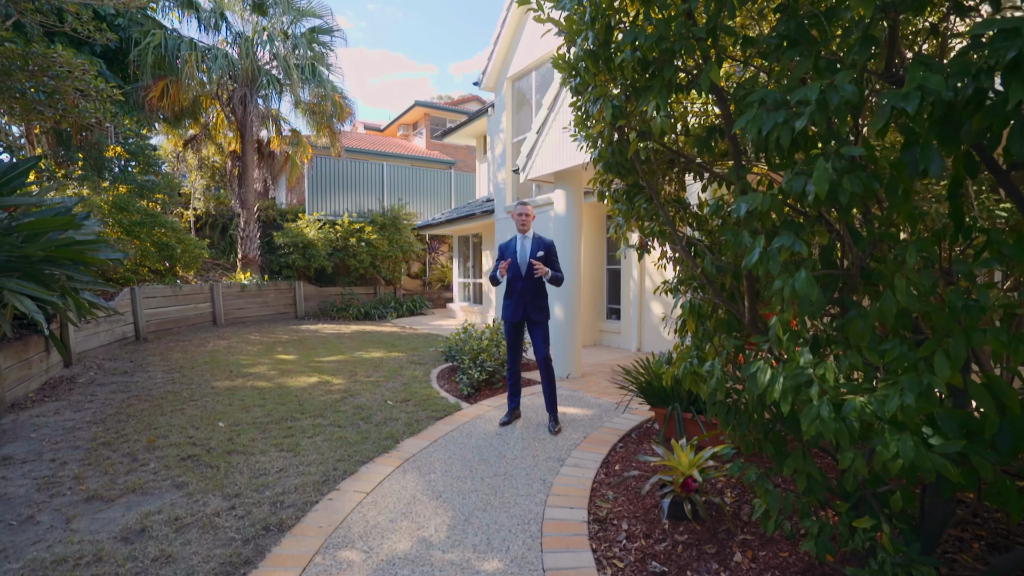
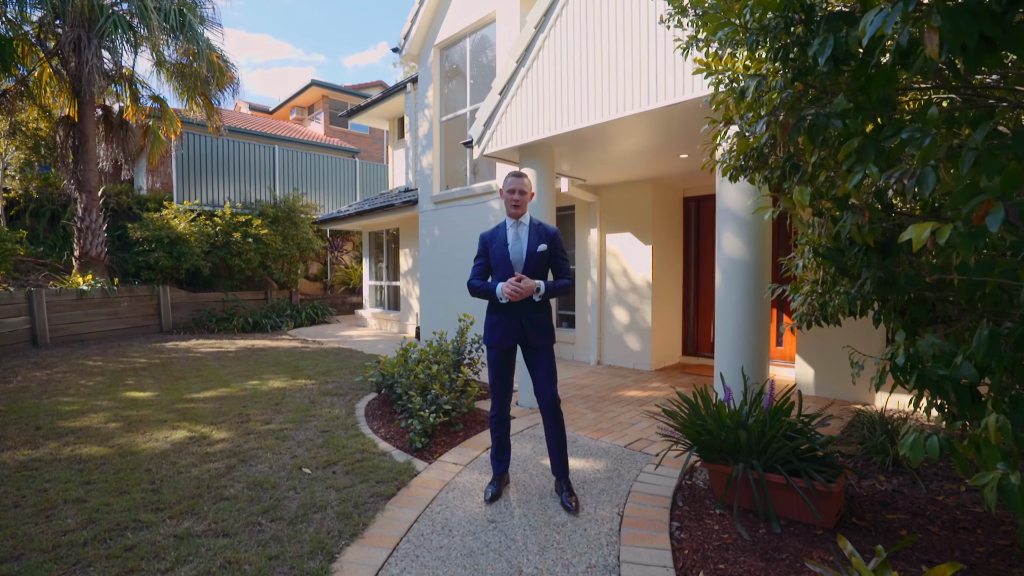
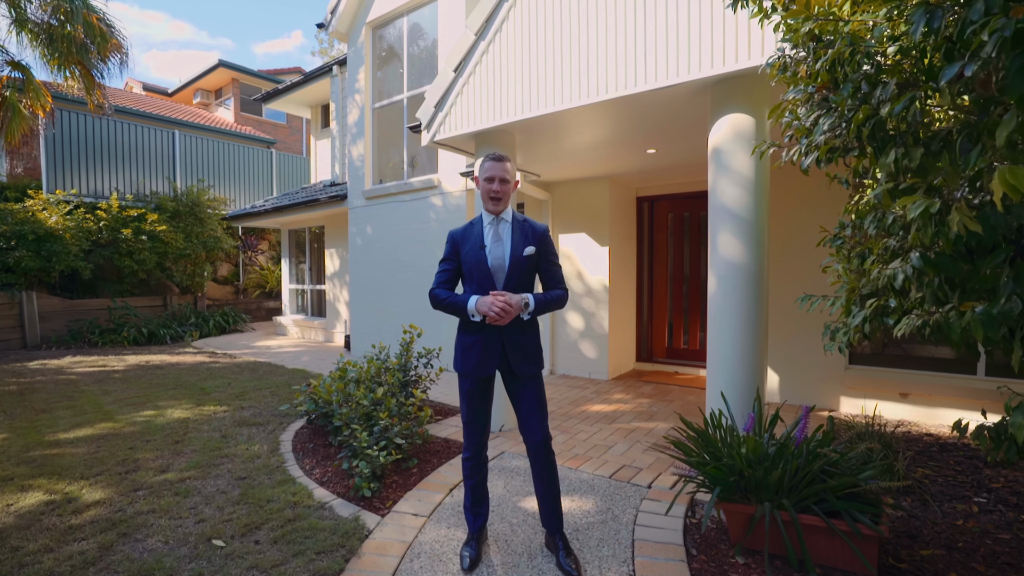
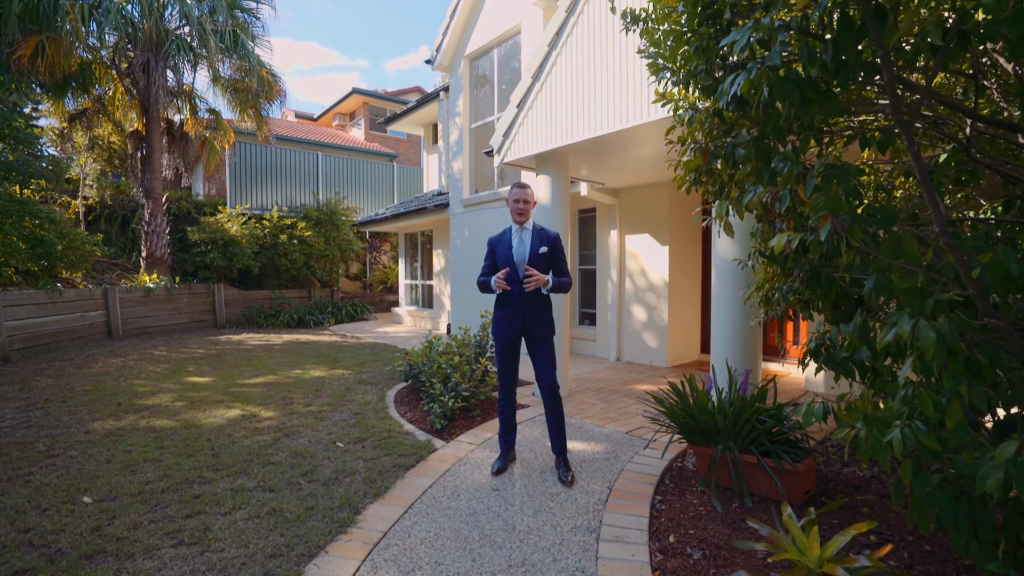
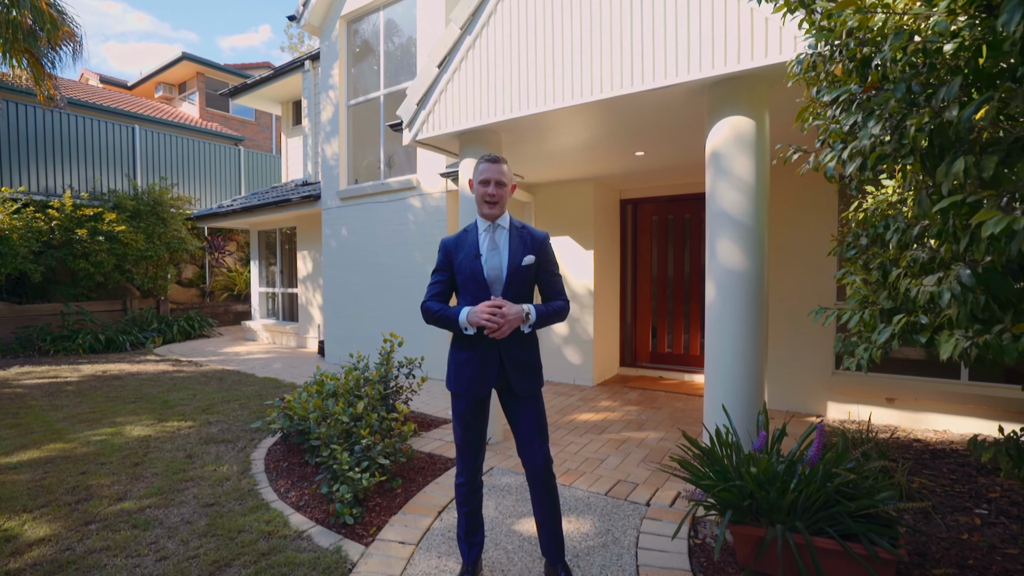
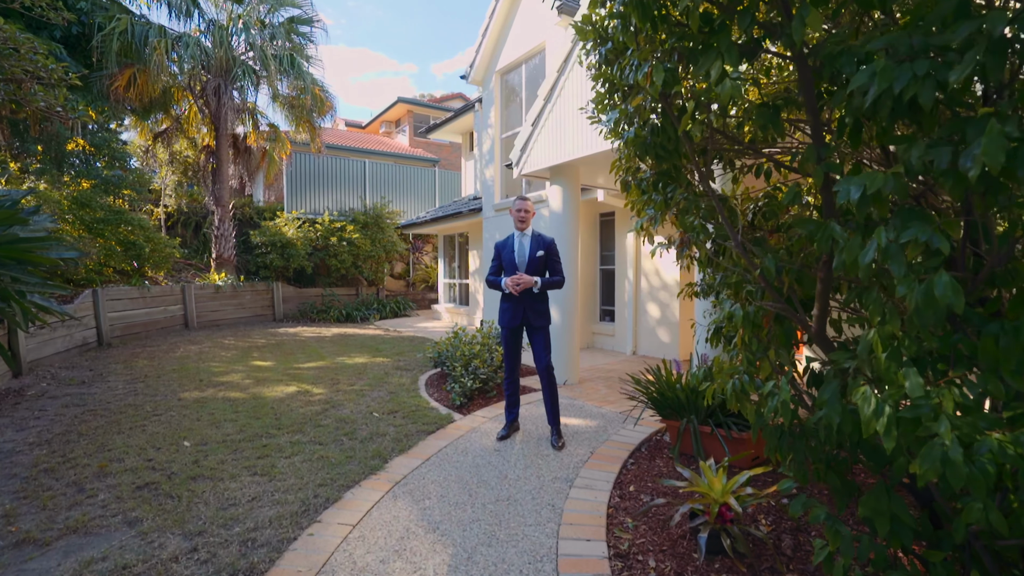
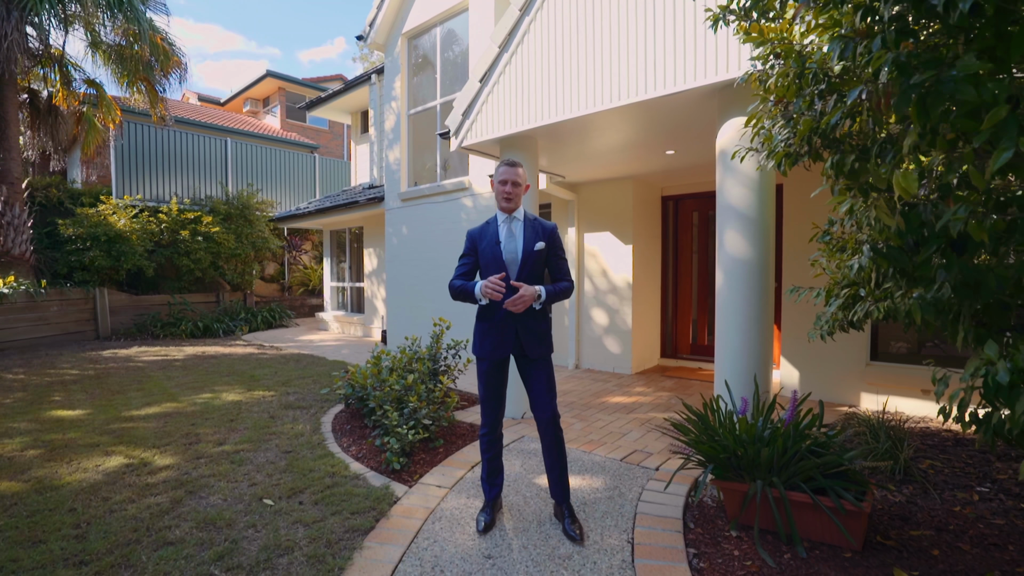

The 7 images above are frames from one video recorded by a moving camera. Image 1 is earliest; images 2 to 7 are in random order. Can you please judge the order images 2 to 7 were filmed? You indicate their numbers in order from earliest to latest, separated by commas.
6, 4, 2, 7, 3, 5
